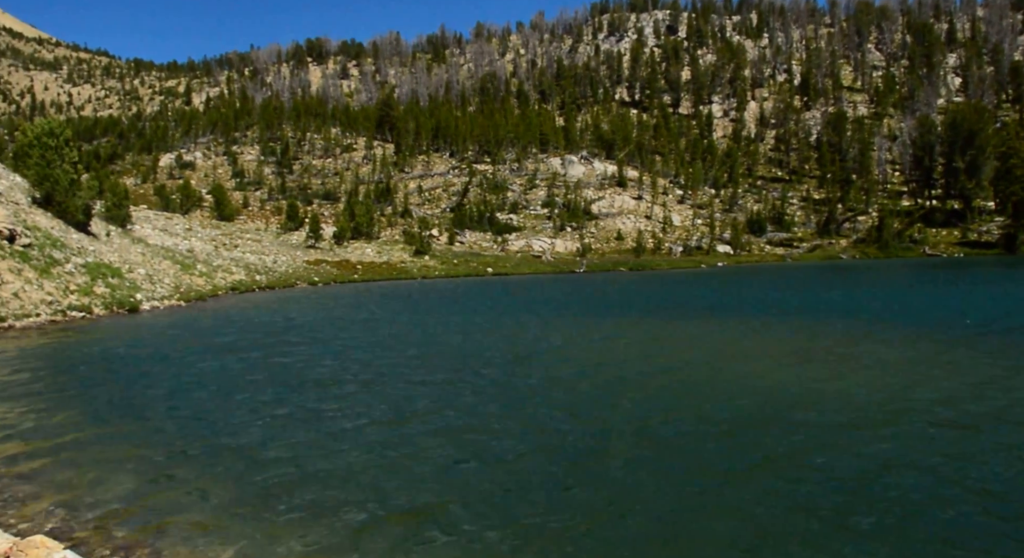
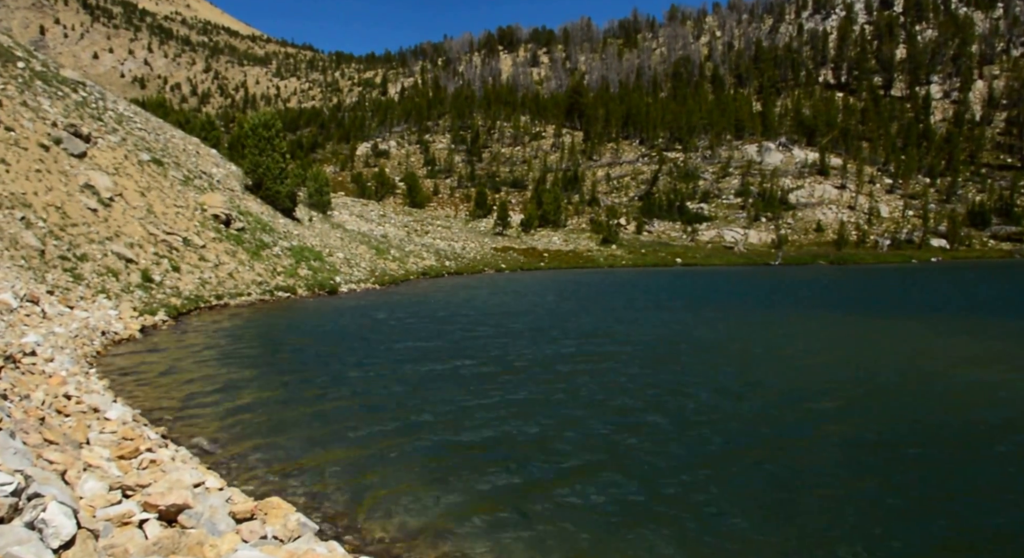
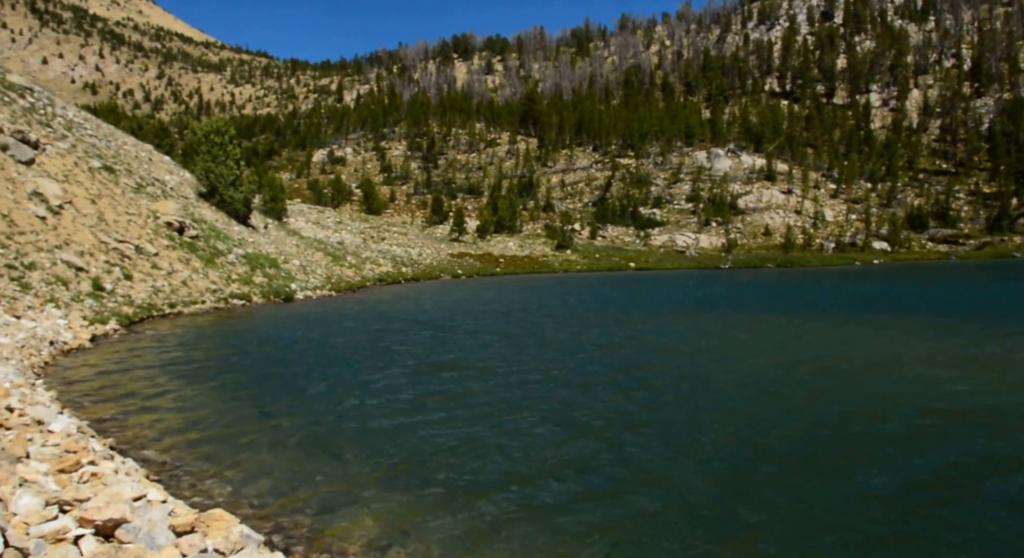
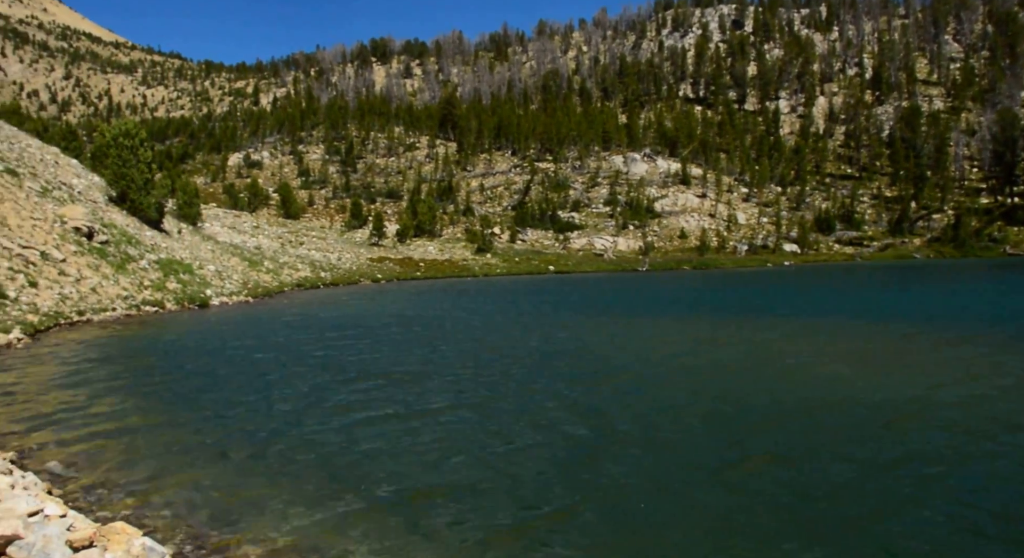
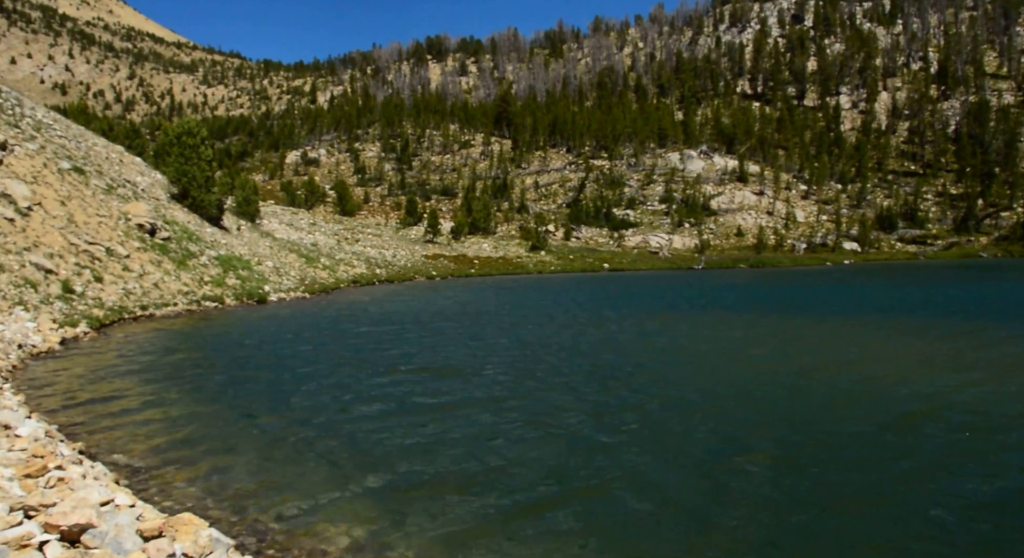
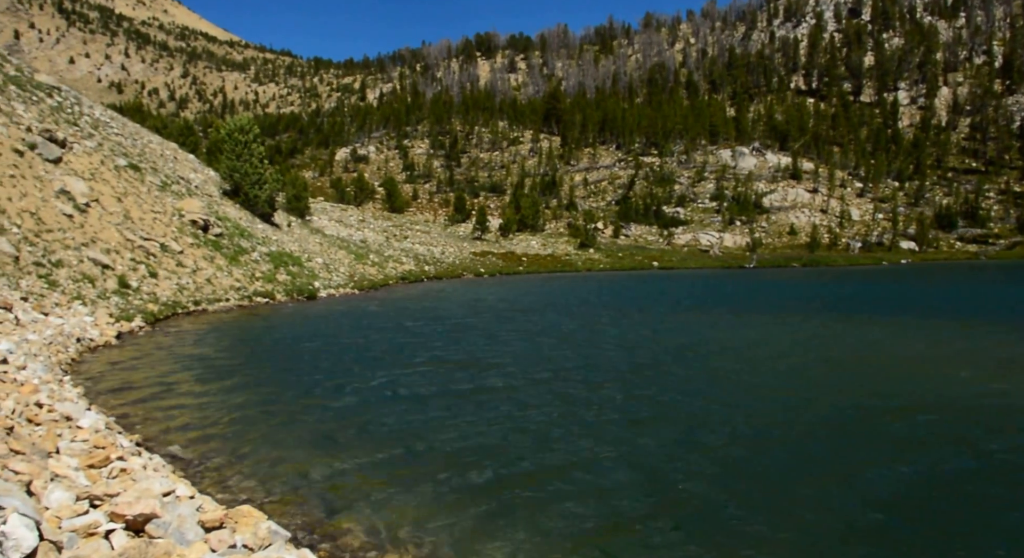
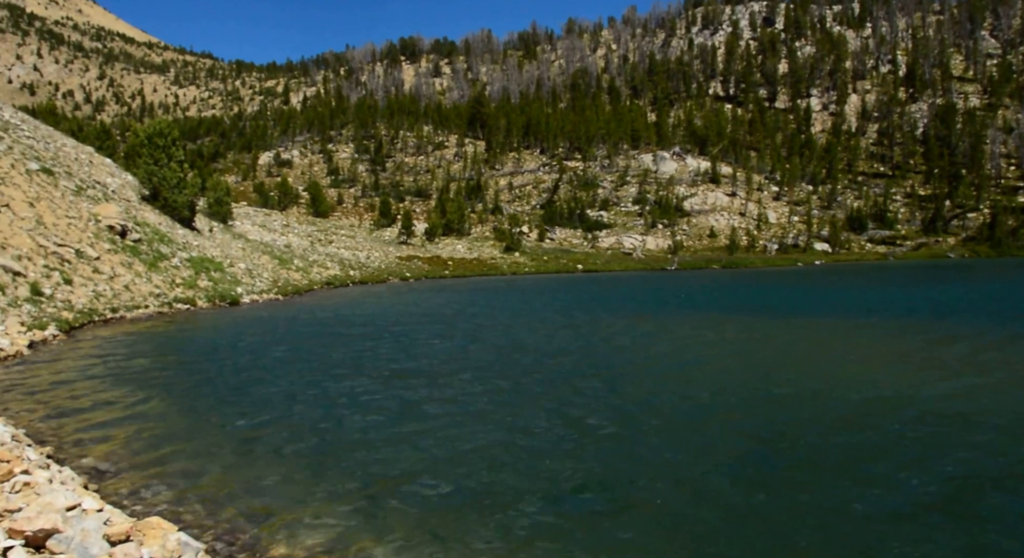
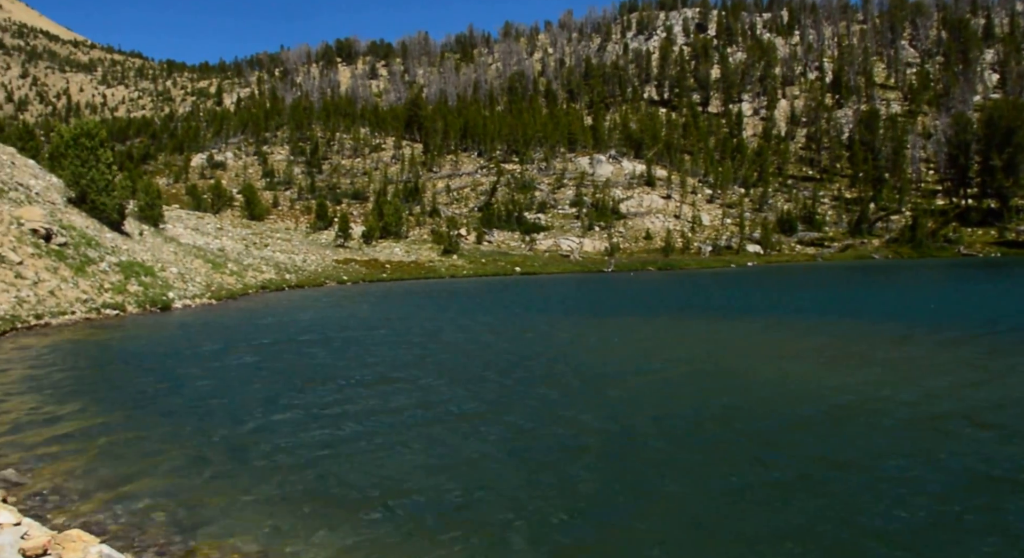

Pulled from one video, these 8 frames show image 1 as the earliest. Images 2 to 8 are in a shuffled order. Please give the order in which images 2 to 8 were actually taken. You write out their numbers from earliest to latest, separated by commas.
8, 4, 7, 5, 3, 6, 2
